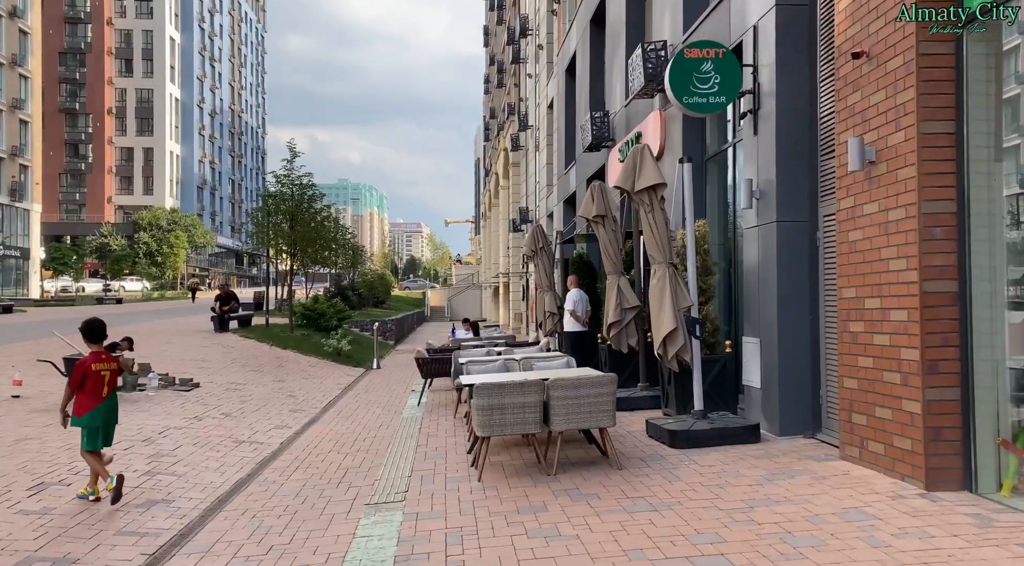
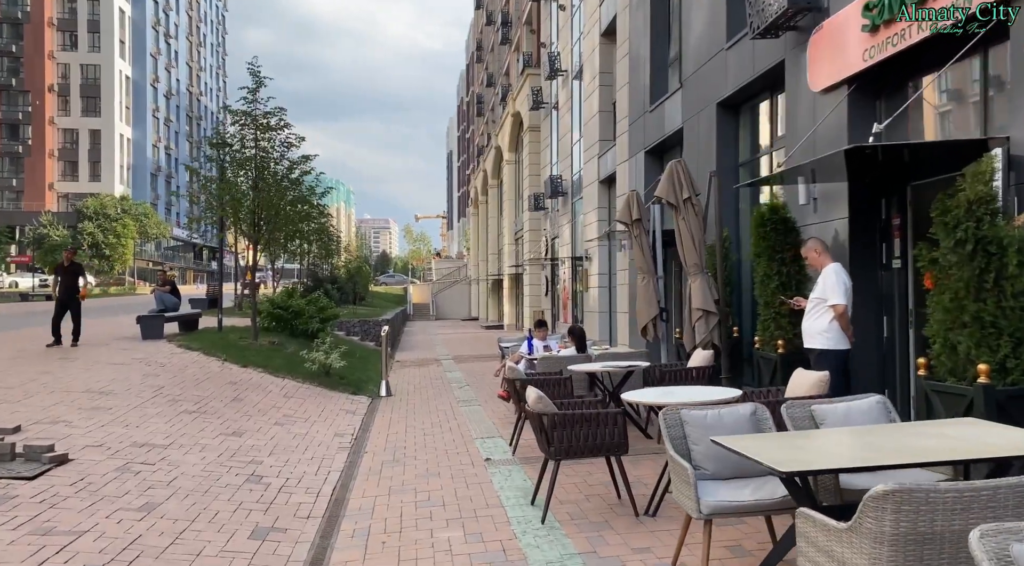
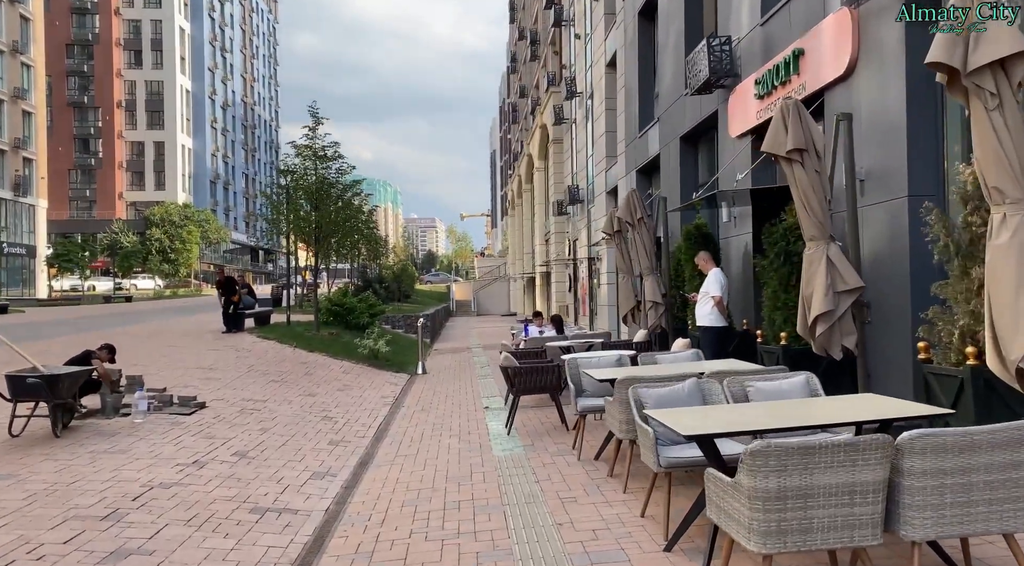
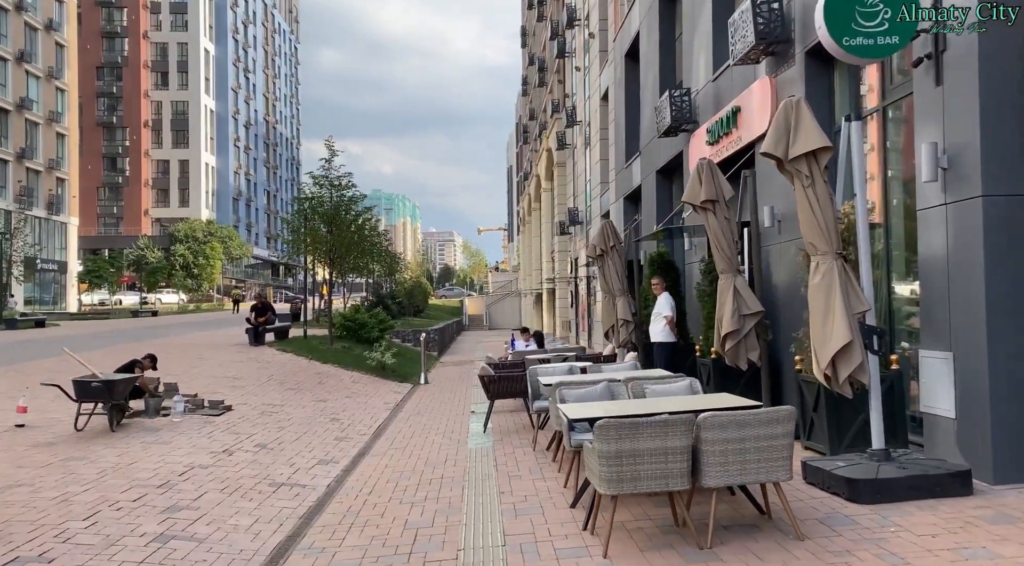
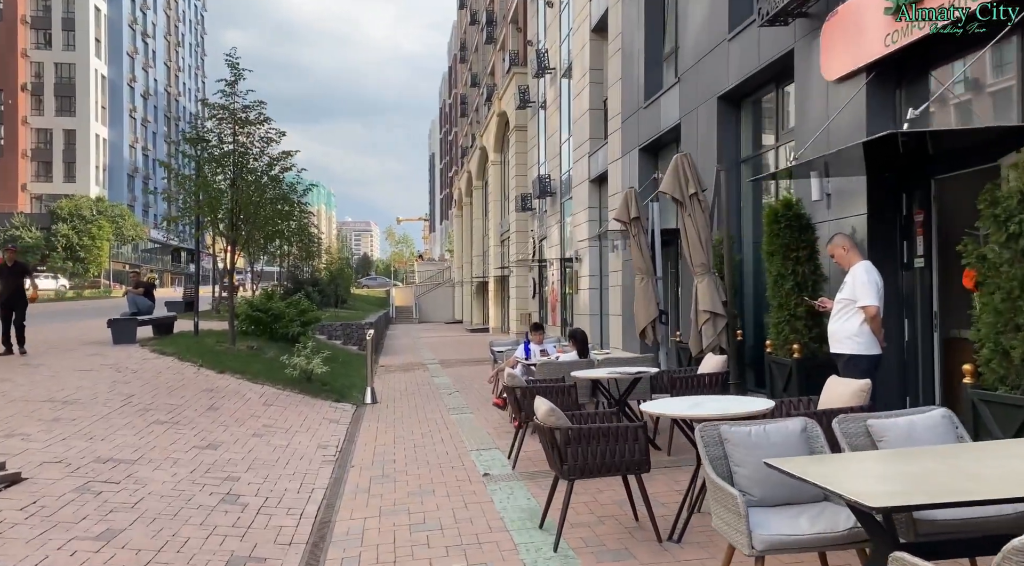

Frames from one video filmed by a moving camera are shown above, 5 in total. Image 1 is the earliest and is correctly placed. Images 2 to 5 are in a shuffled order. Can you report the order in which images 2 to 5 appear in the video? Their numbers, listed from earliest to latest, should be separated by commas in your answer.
4, 3, 2, 5
